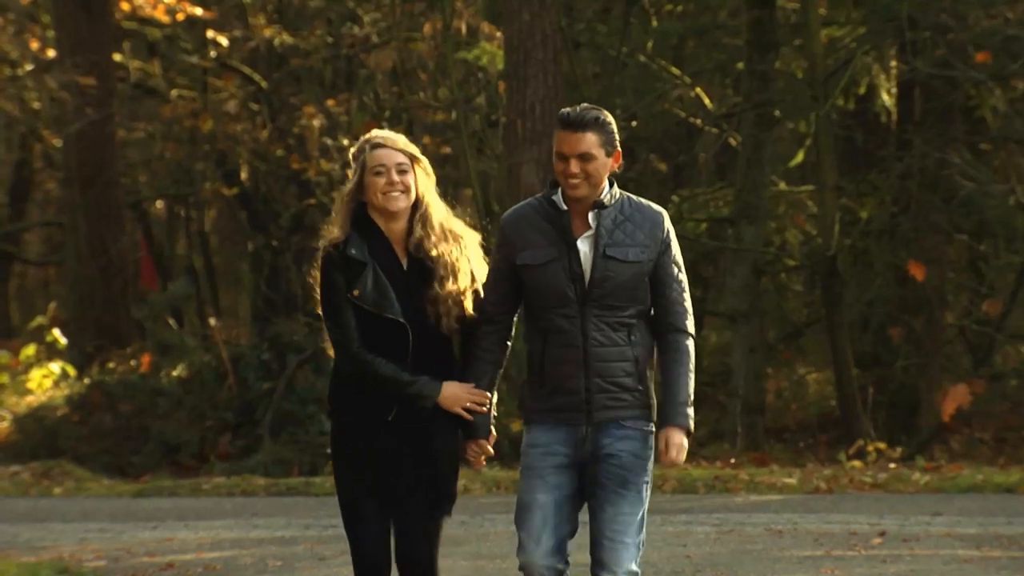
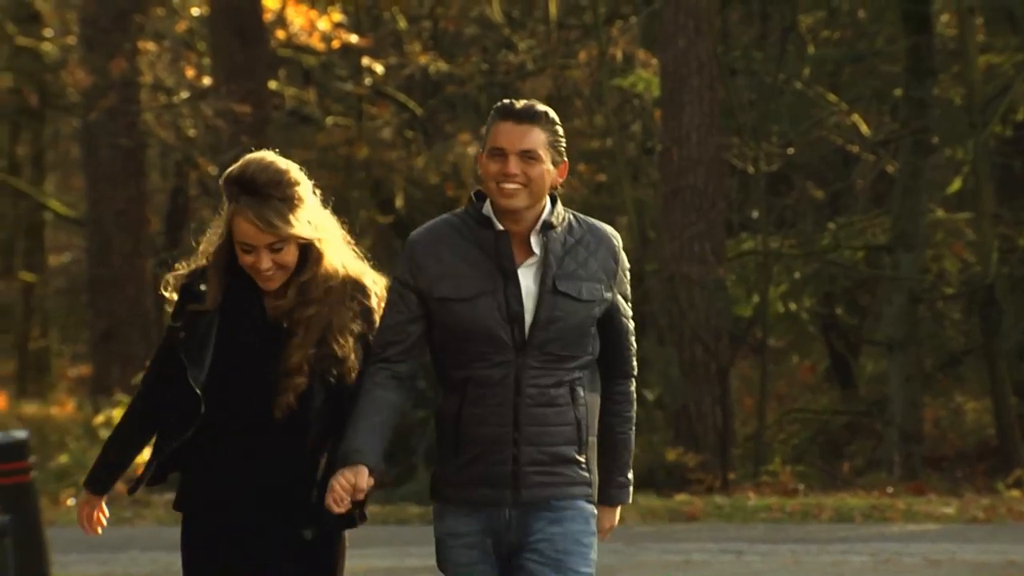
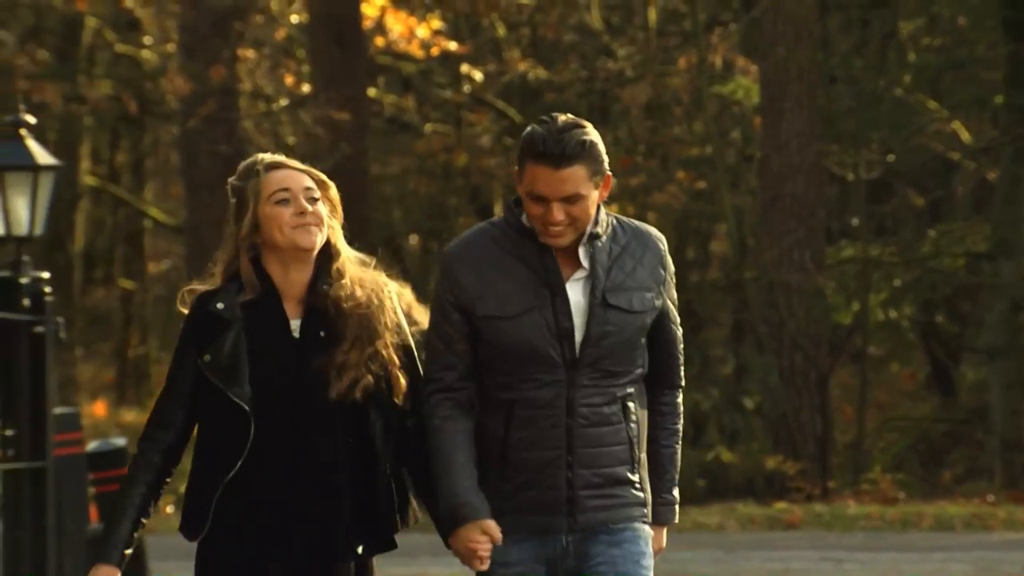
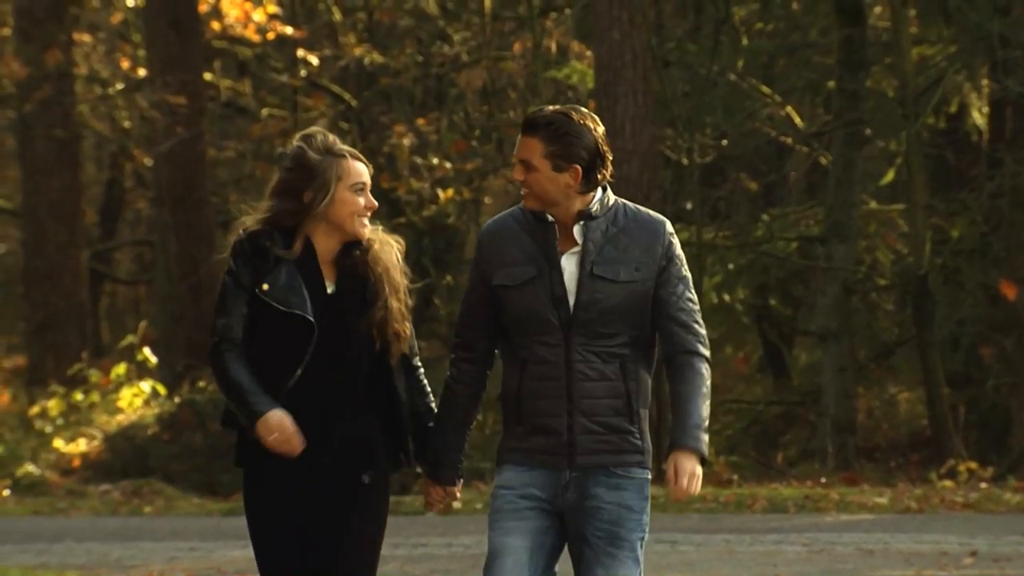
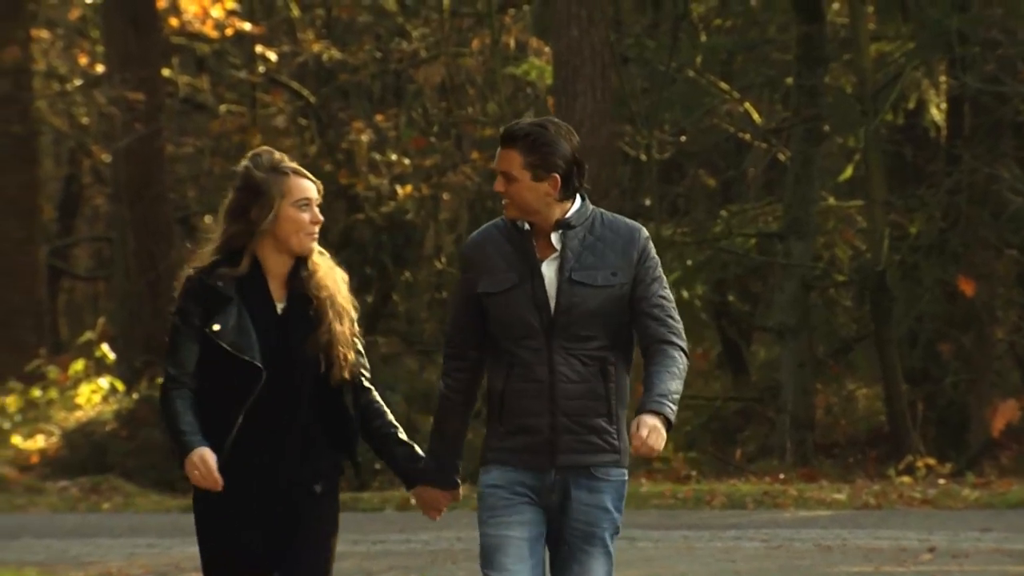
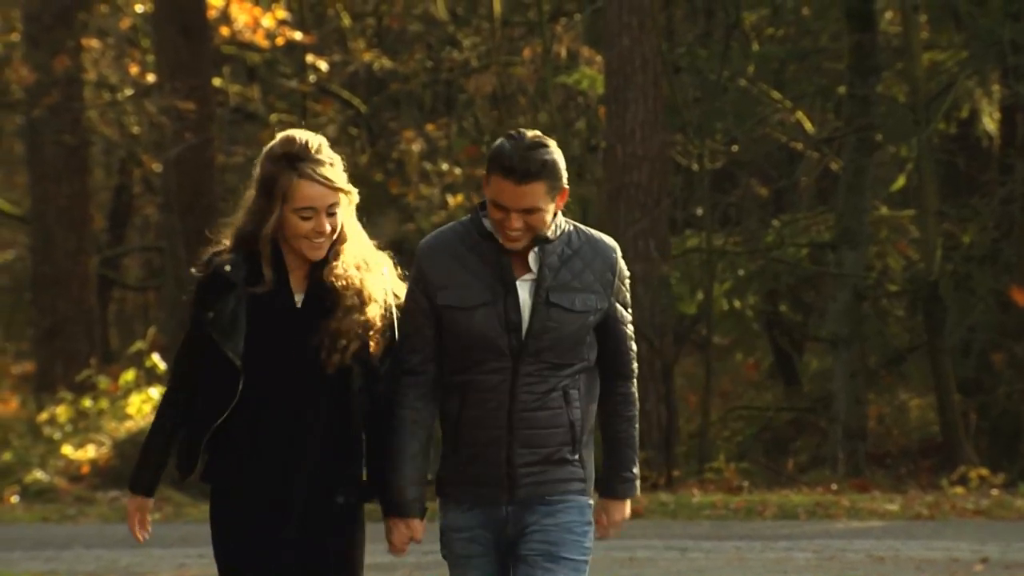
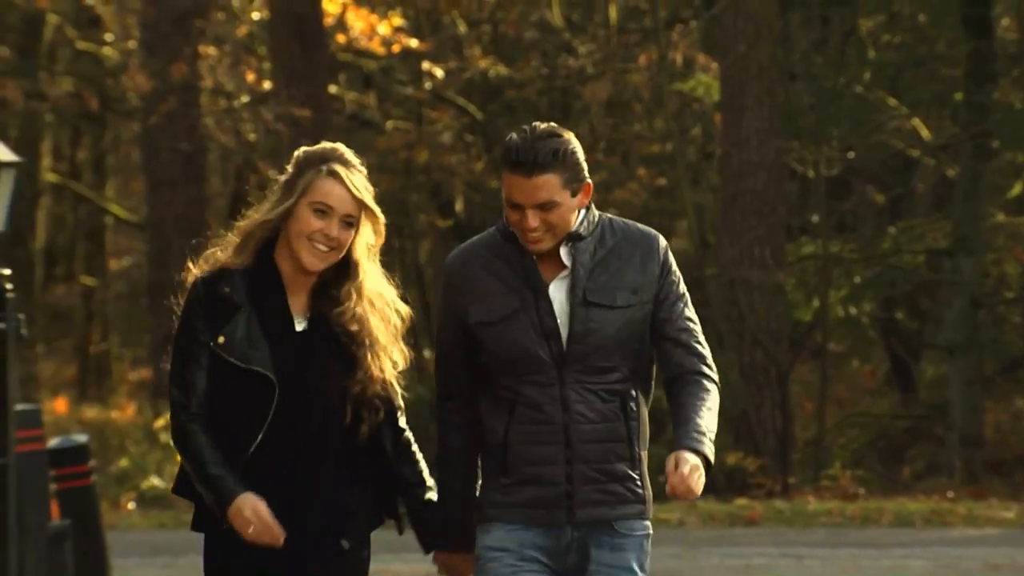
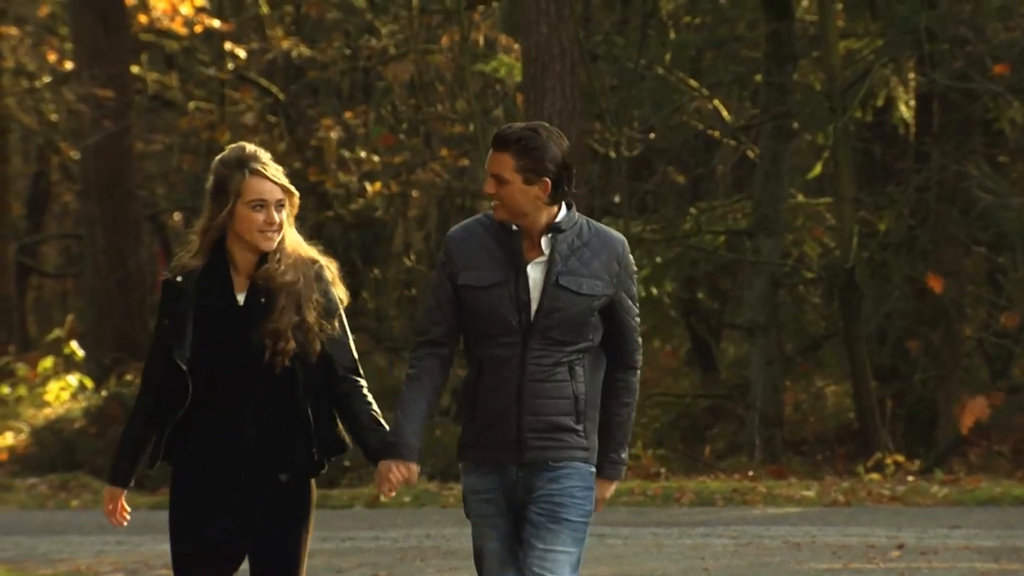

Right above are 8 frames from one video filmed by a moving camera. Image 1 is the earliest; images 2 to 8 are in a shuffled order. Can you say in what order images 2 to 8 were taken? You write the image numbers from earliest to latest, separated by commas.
8, 5, 4, 6, 2, 7, 3
